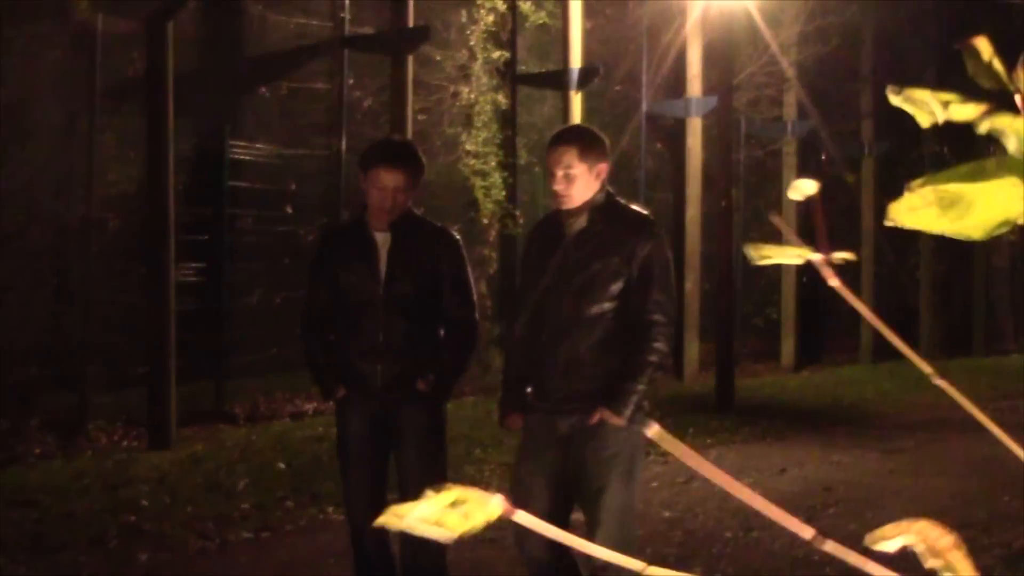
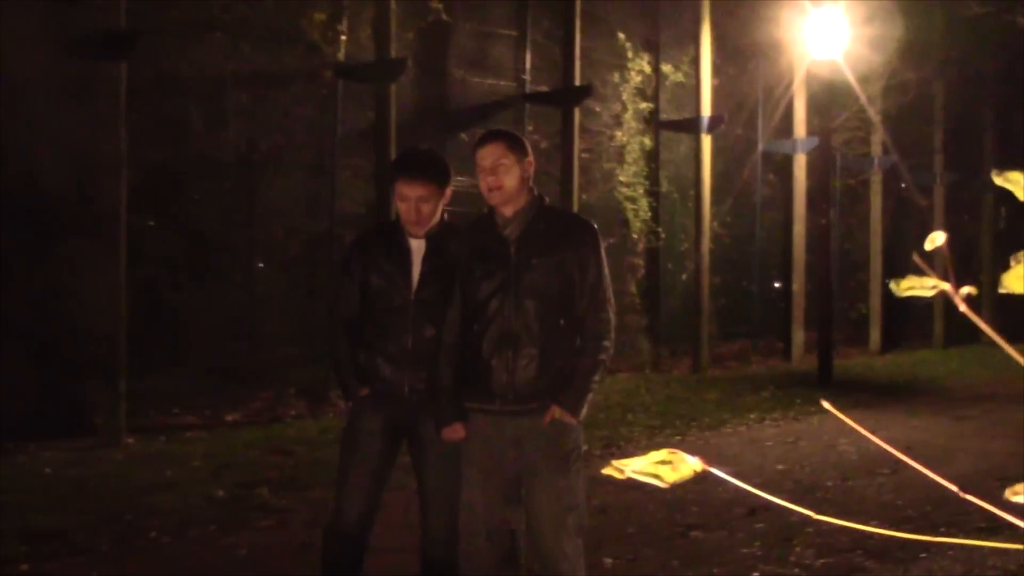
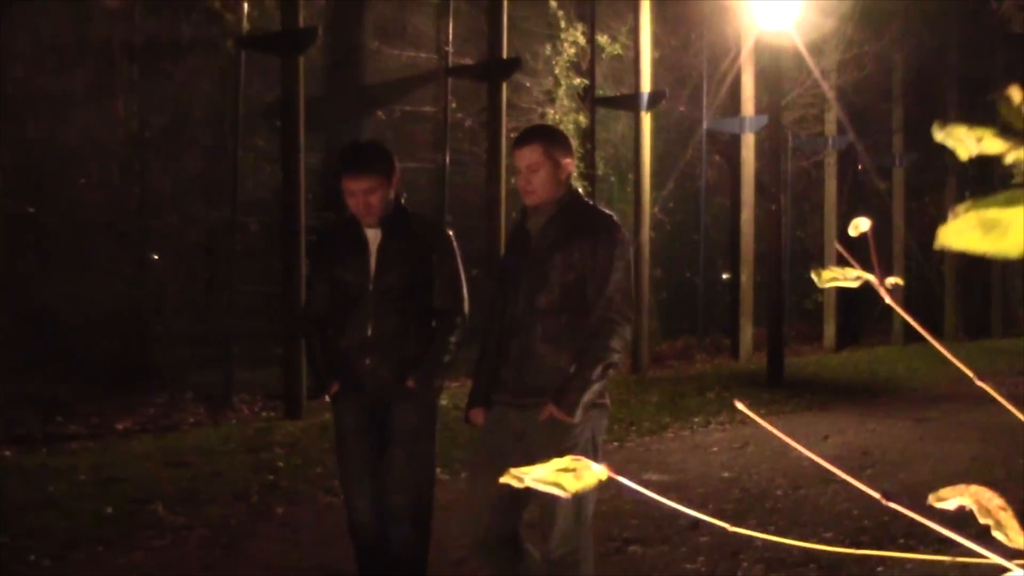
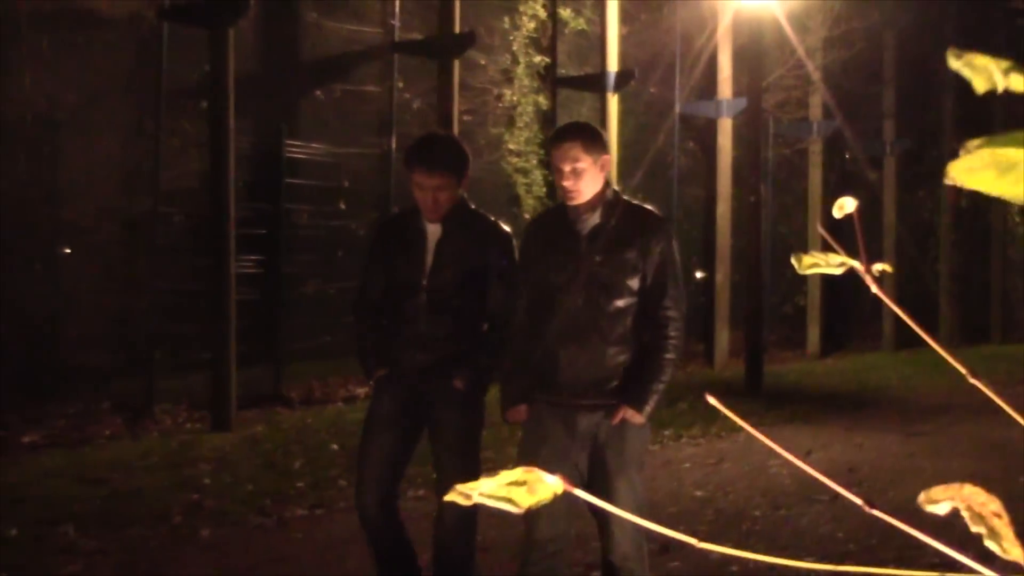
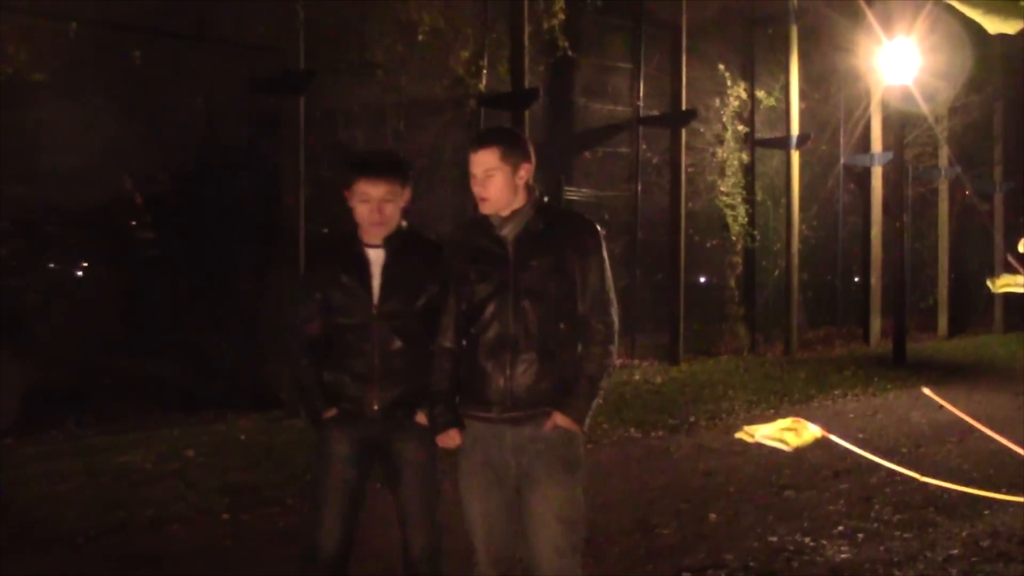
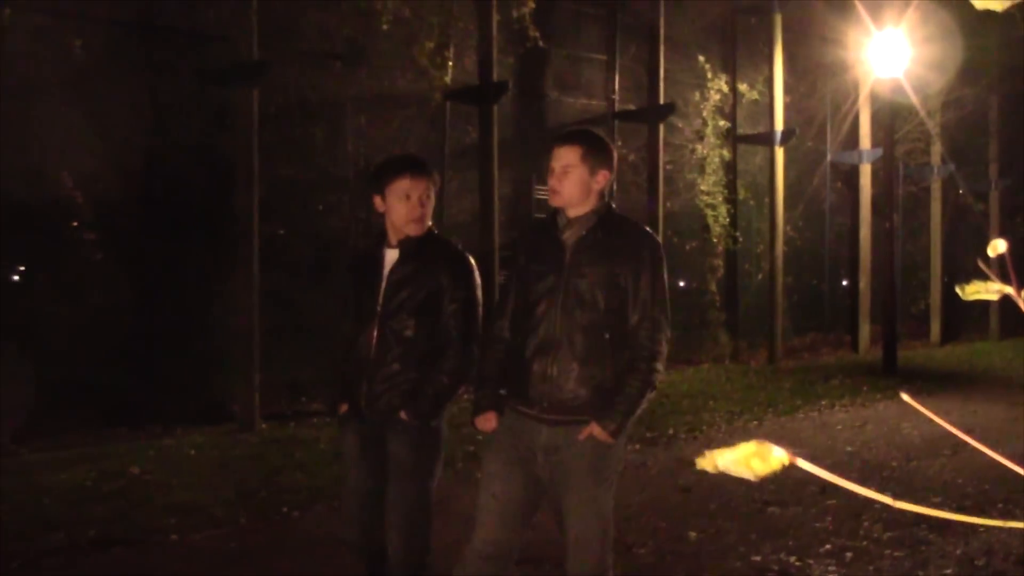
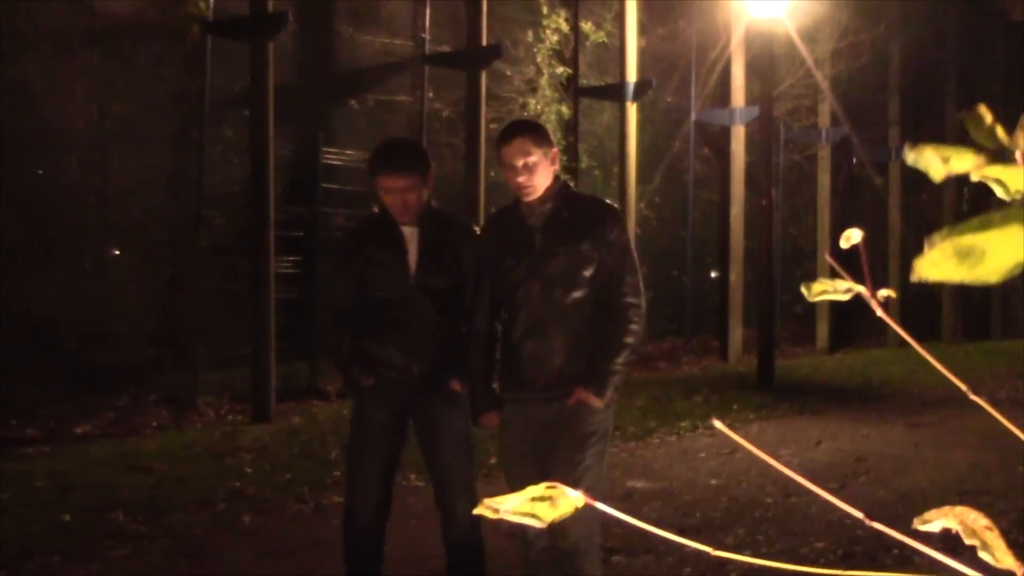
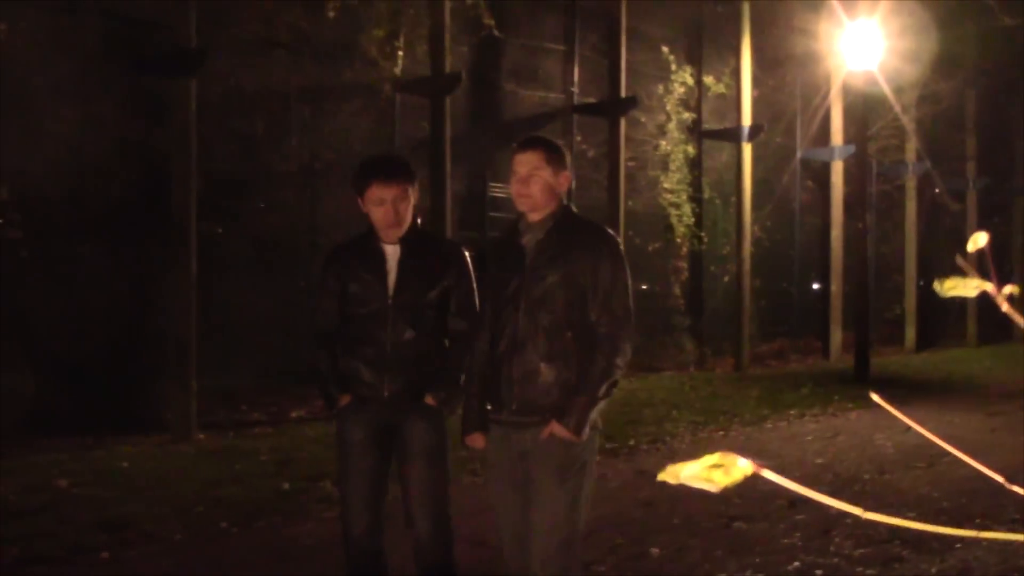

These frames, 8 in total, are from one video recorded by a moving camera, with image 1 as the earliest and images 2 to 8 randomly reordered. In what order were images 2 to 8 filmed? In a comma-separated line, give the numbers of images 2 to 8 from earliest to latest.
4, 7, 3, 2, 8, 6, 5
